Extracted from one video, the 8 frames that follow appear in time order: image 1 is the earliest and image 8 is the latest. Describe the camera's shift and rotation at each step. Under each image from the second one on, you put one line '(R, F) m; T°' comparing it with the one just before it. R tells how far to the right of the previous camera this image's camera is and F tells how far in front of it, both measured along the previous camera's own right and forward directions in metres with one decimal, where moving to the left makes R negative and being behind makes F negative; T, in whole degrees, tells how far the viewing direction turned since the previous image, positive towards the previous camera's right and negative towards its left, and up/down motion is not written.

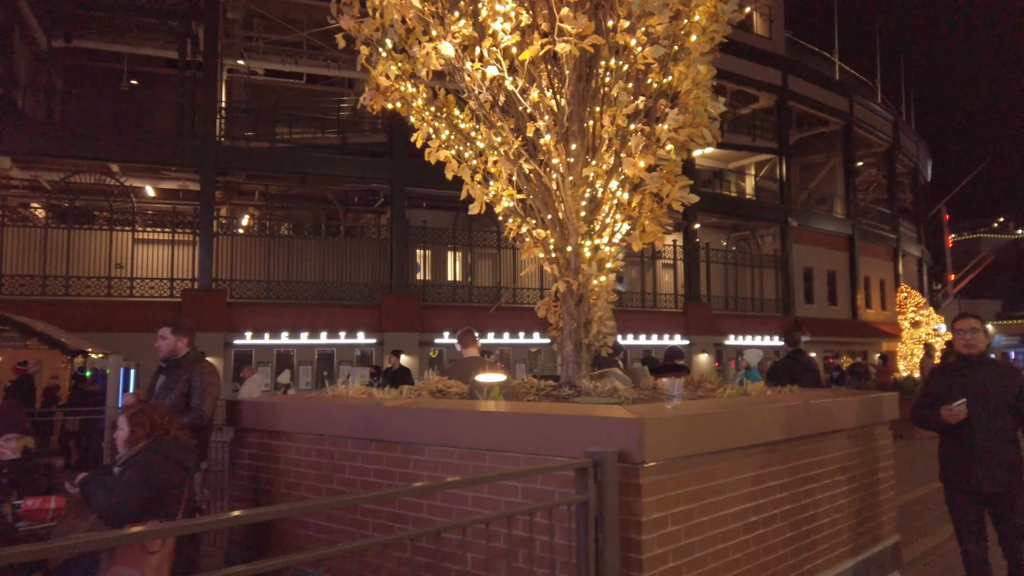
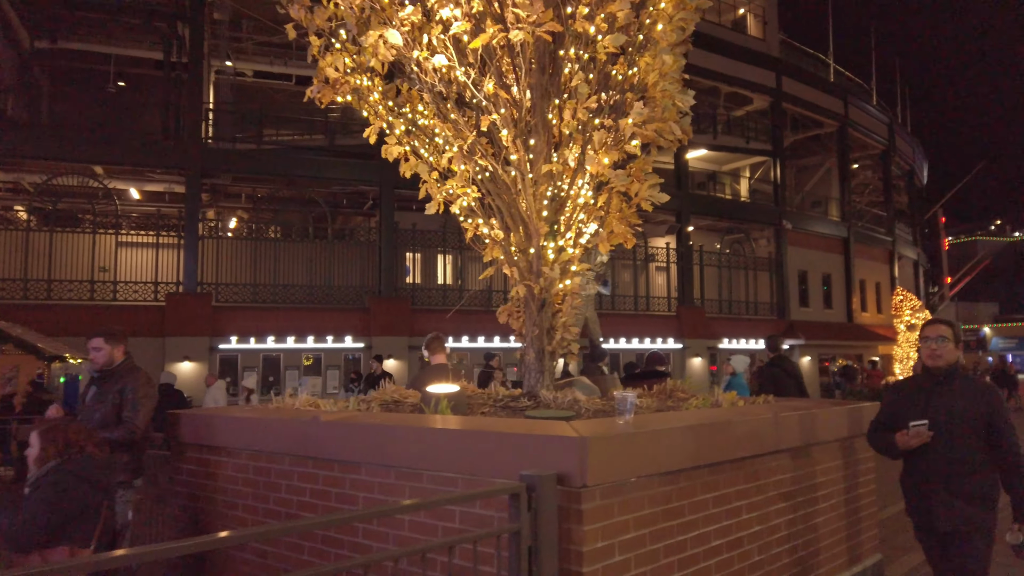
(+0.2, +0.3) m; 0°
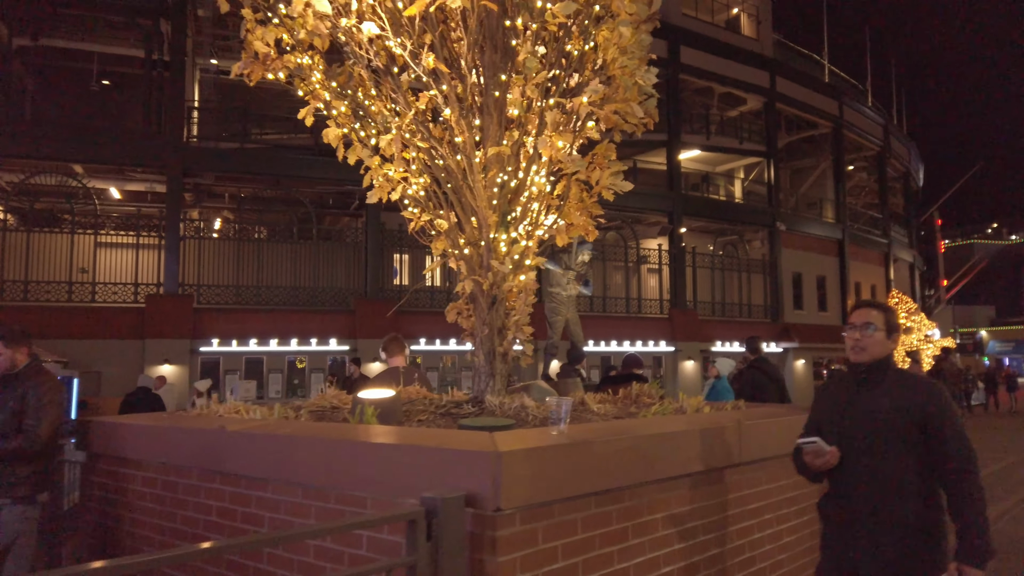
(+0.3, +0.4) m; 0°
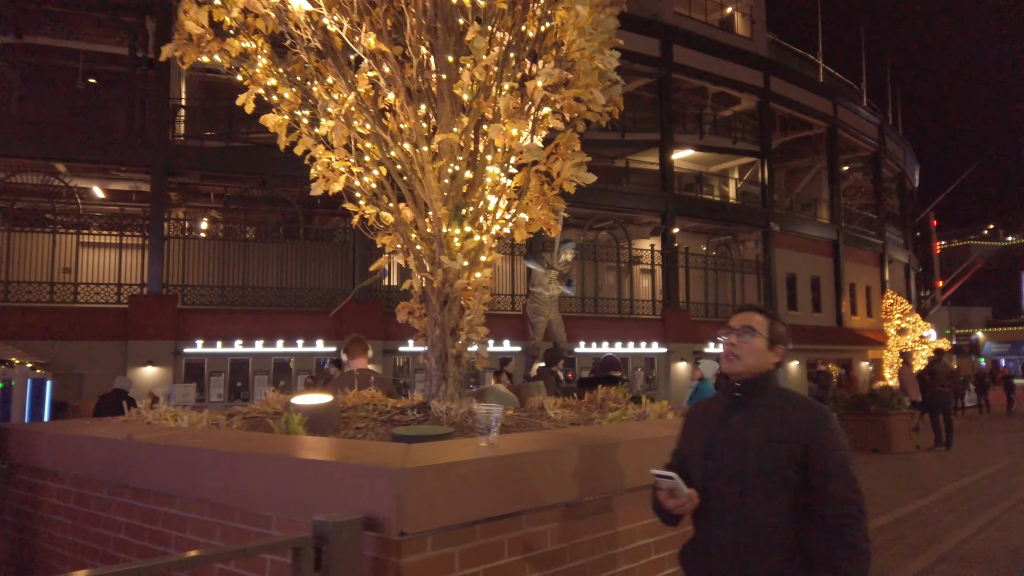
(+0.2, +0.2) m; 0°
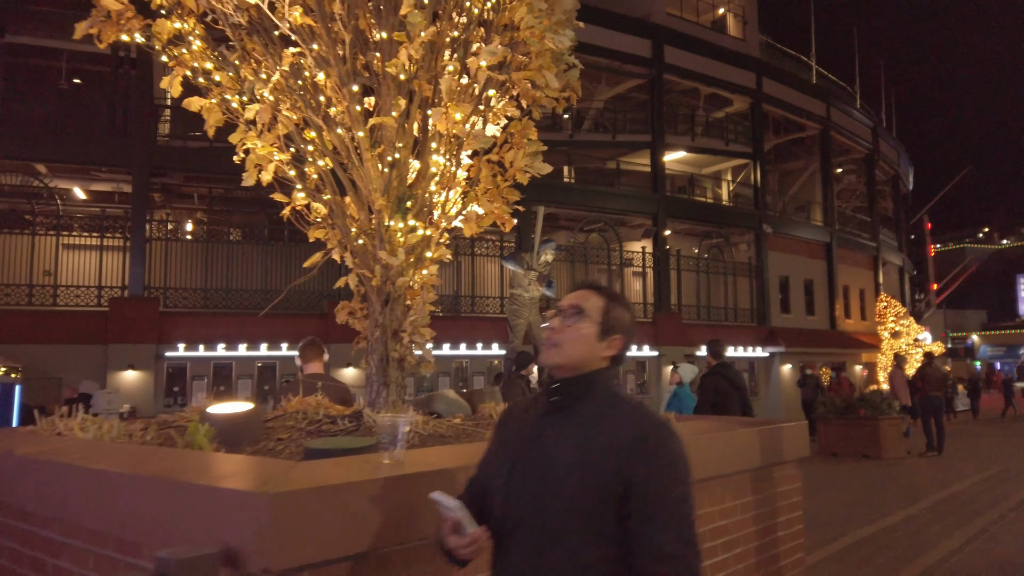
(+0.2, +0.3) m; 0°
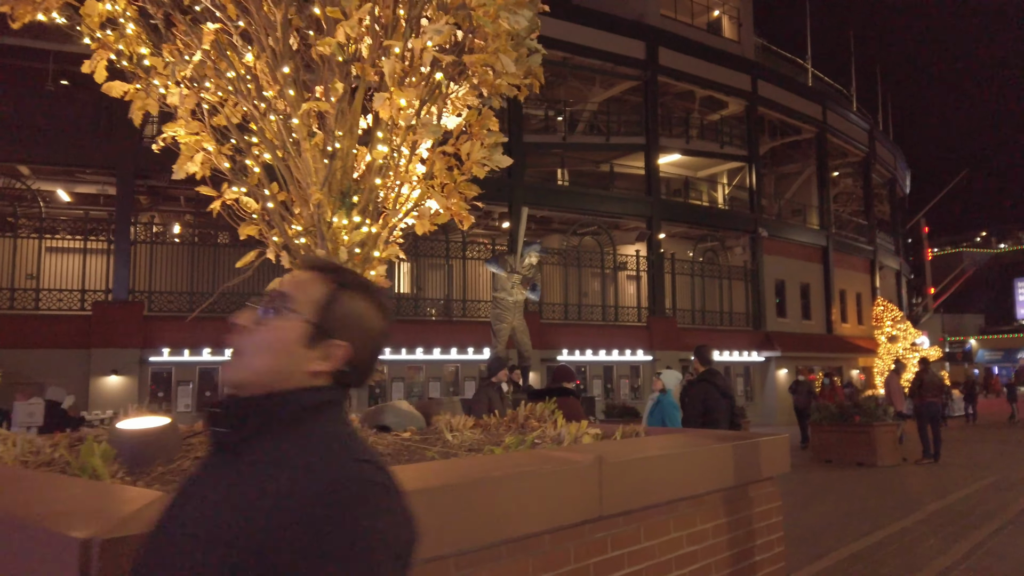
(+0.2, +0.3) m; 0°
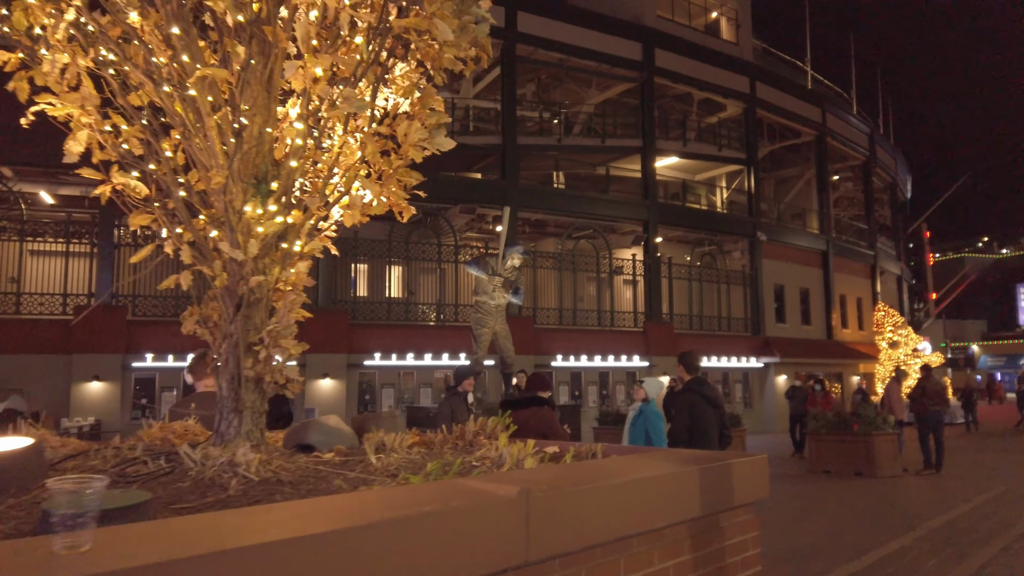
(+0.2, +0.4) m; 0°
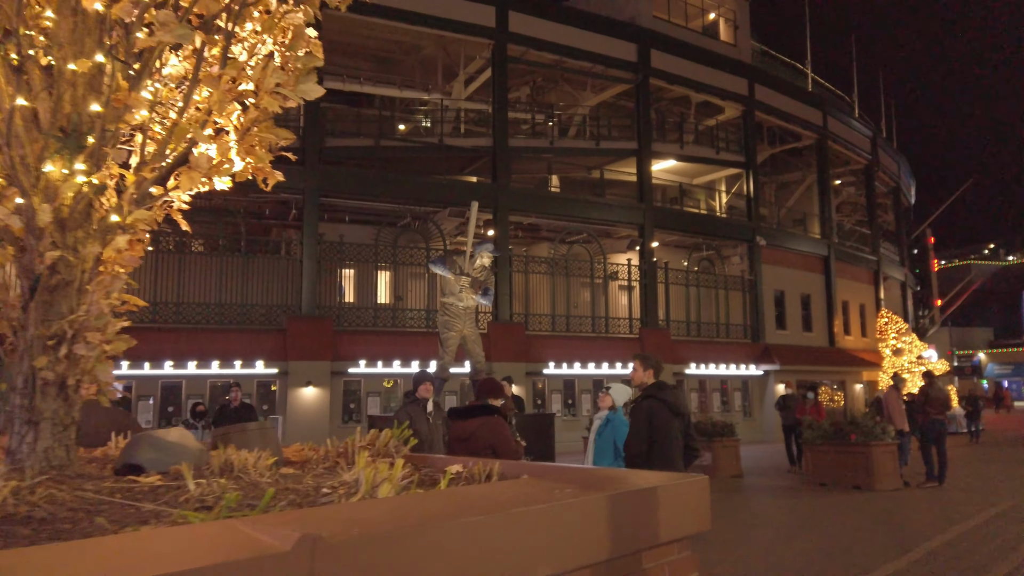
(+0.4, +0.6) m; 0°
